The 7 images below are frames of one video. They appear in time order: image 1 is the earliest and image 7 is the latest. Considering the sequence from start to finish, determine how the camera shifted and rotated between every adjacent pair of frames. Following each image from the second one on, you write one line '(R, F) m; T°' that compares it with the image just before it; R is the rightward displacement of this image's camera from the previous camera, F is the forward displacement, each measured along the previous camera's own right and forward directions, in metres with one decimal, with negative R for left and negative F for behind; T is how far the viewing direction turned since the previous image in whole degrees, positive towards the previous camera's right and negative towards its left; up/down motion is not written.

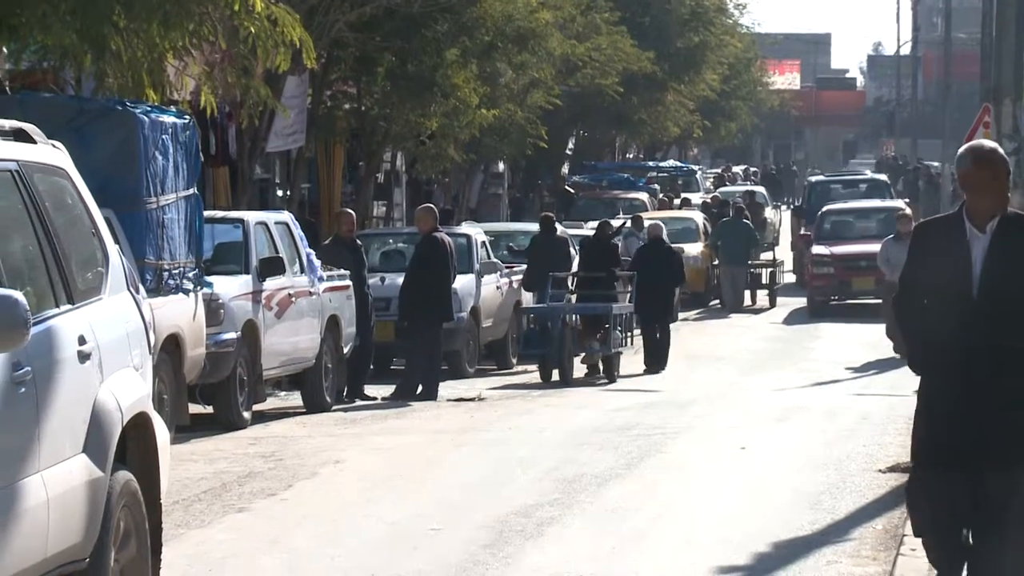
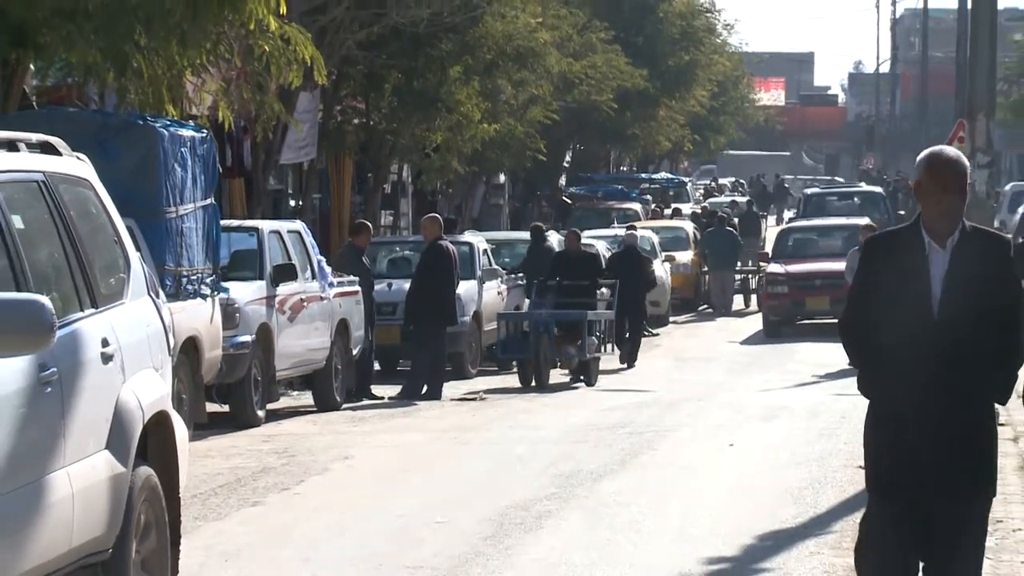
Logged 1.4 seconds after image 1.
(0.0, -0.6) m; 0°
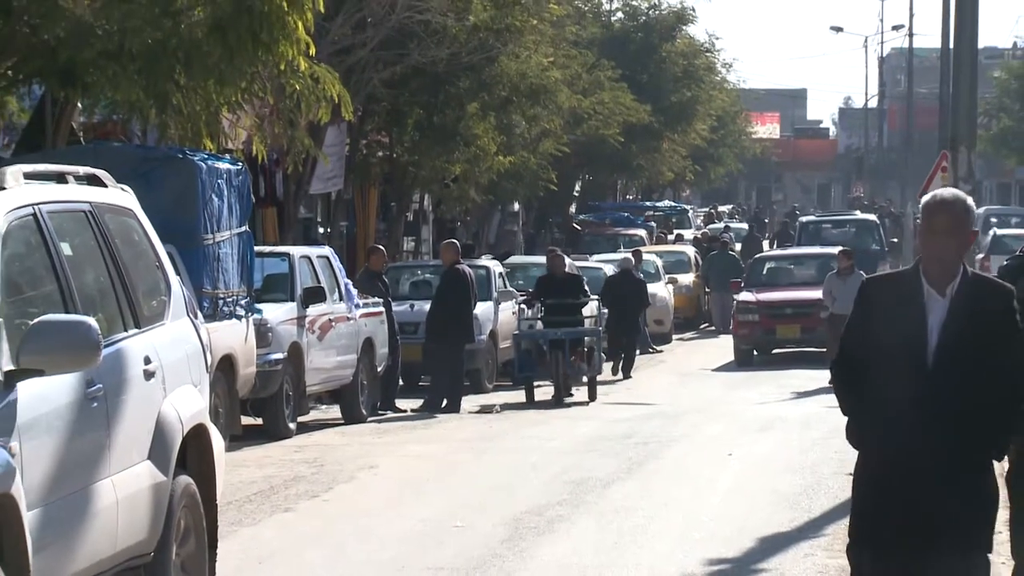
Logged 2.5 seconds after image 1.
(0.0, -0.8) m; -1°
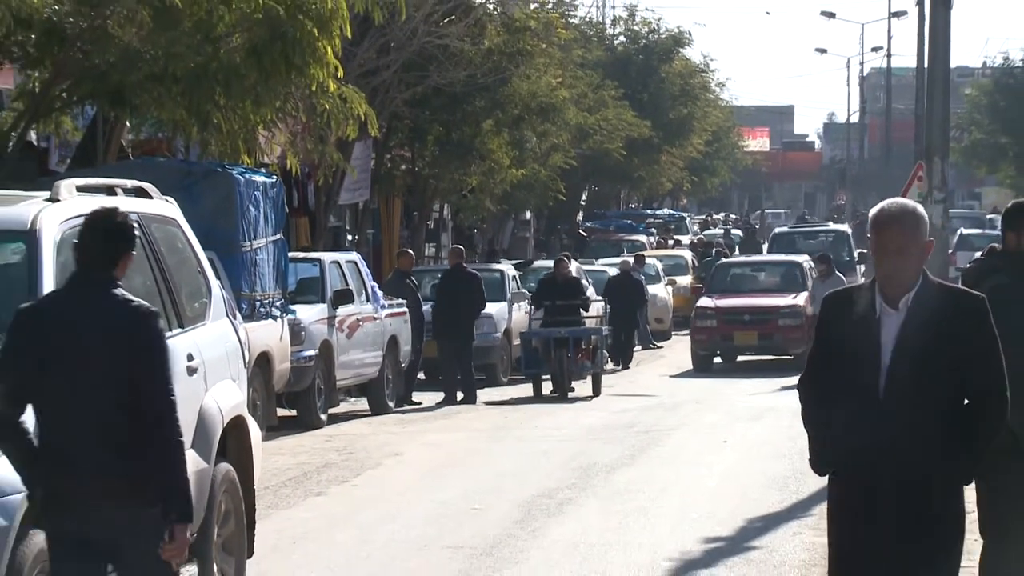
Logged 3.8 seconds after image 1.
(0.0, -1.1) m; -1°
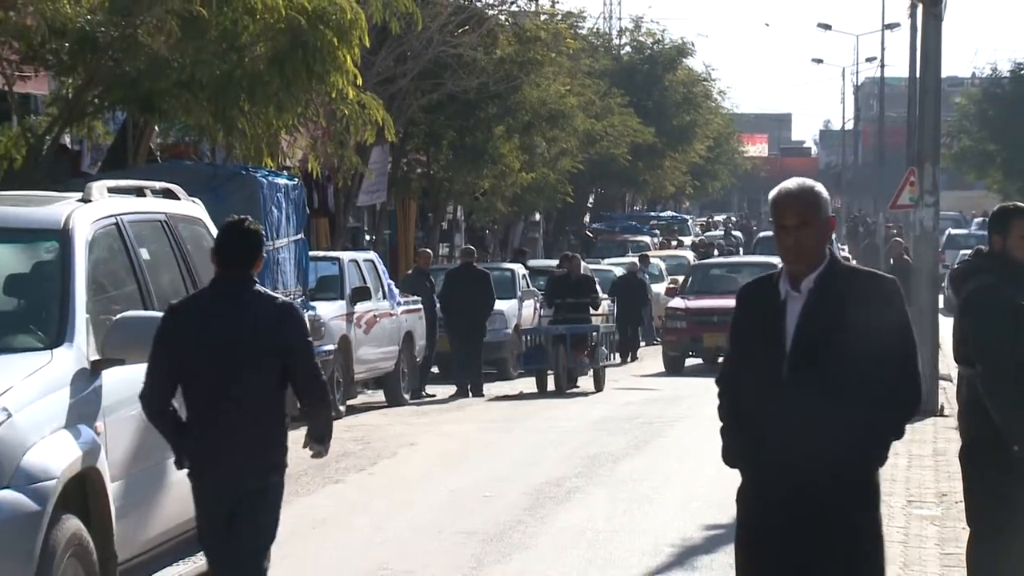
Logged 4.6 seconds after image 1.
(0.0, -0.6) m; 0°
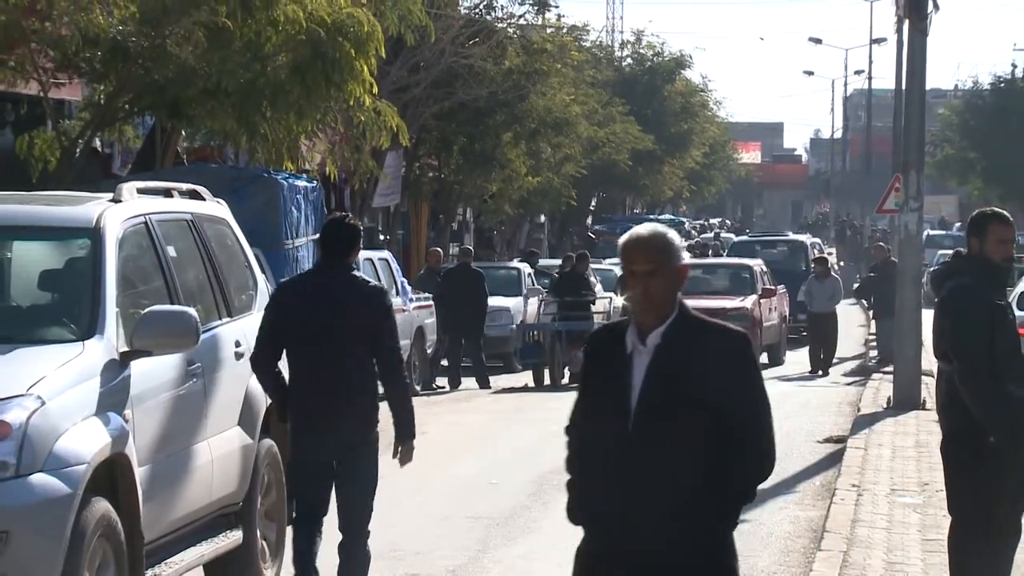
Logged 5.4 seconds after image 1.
(+0.1, -0.8) m; -1°
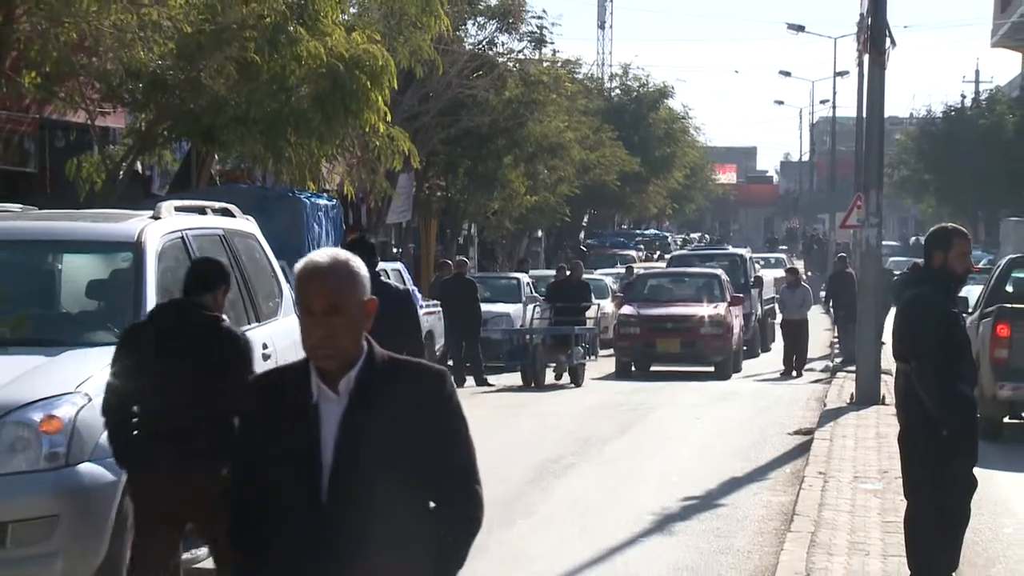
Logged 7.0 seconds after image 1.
(+0.2, -1.6) m; -1°
